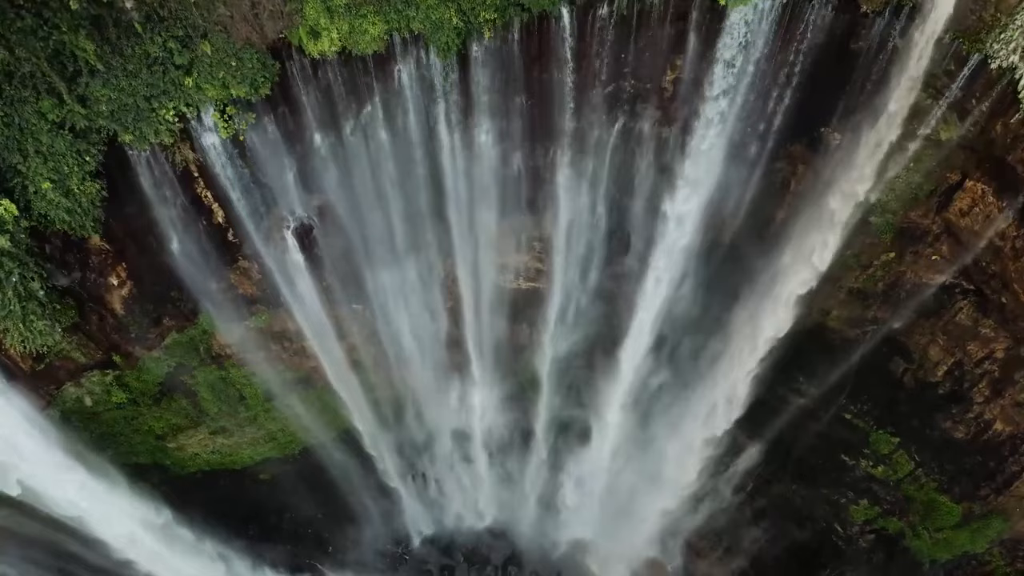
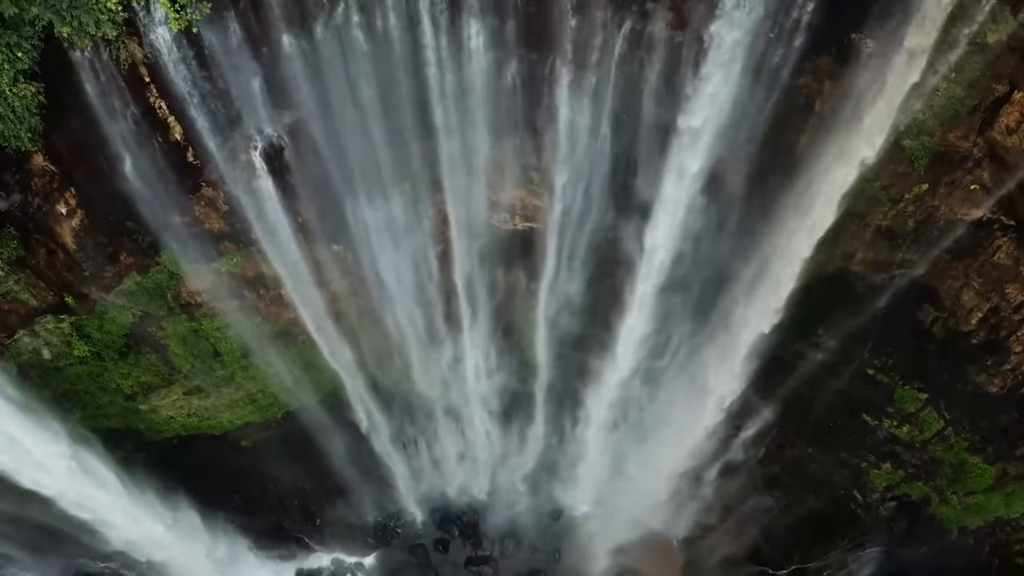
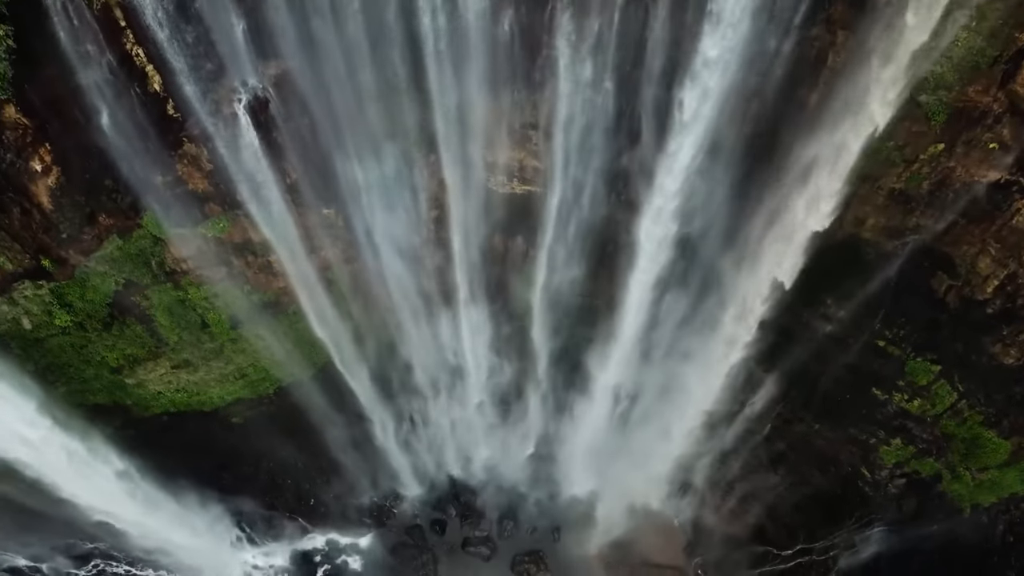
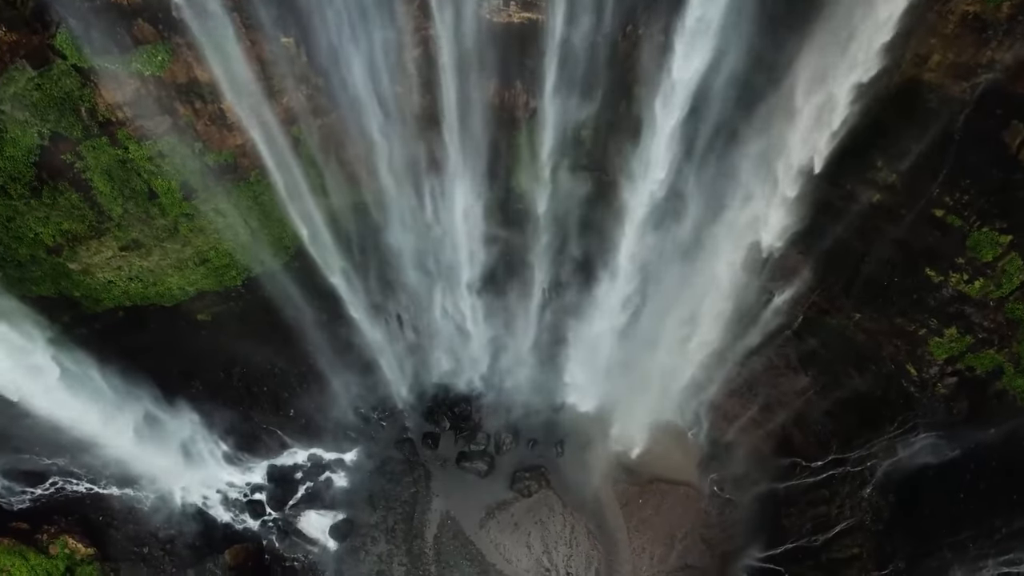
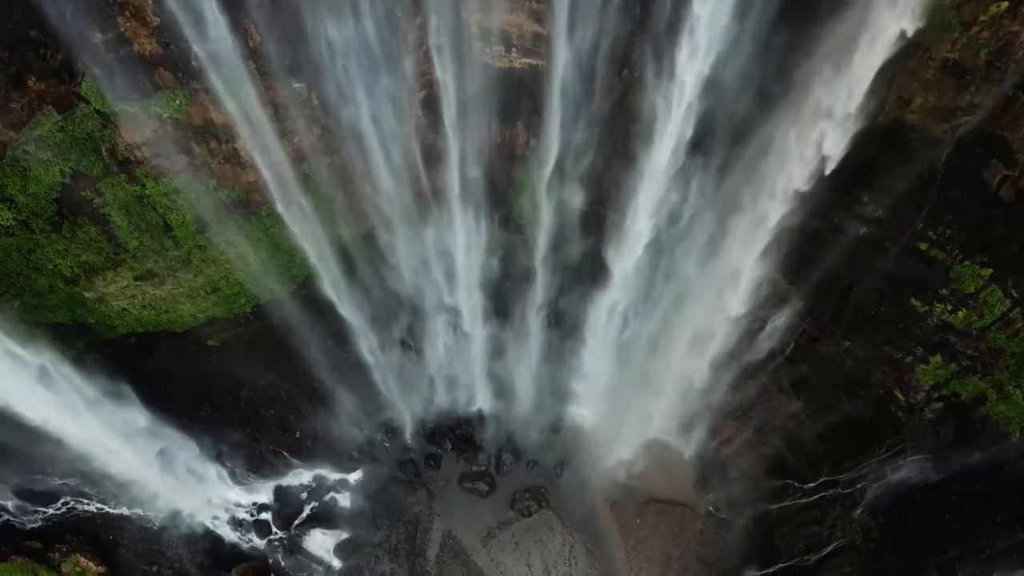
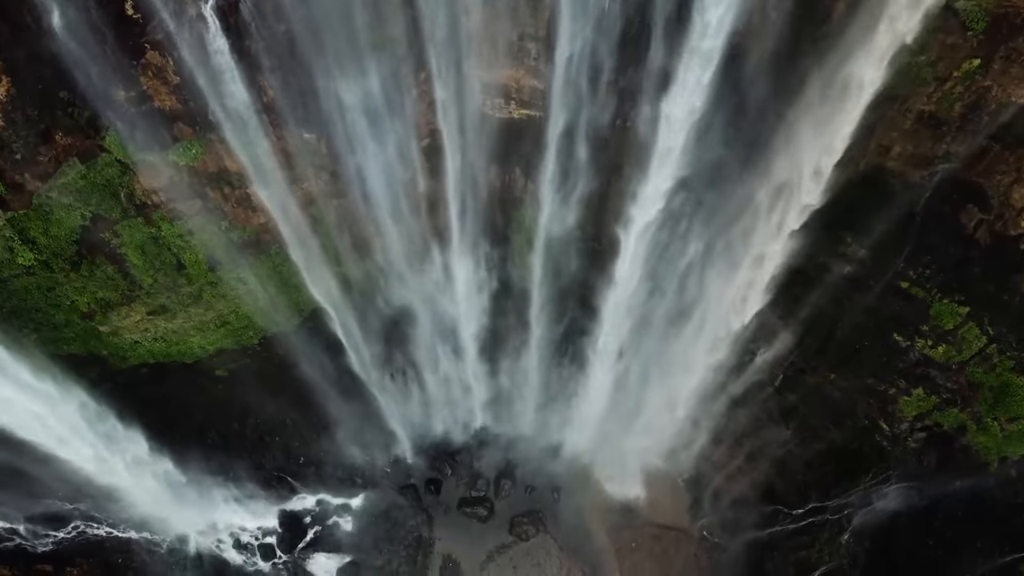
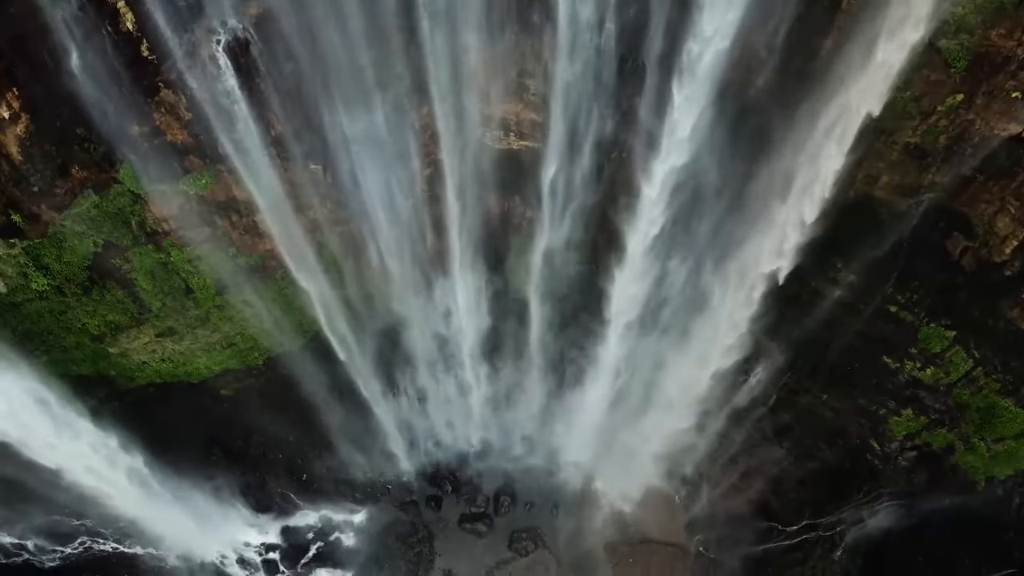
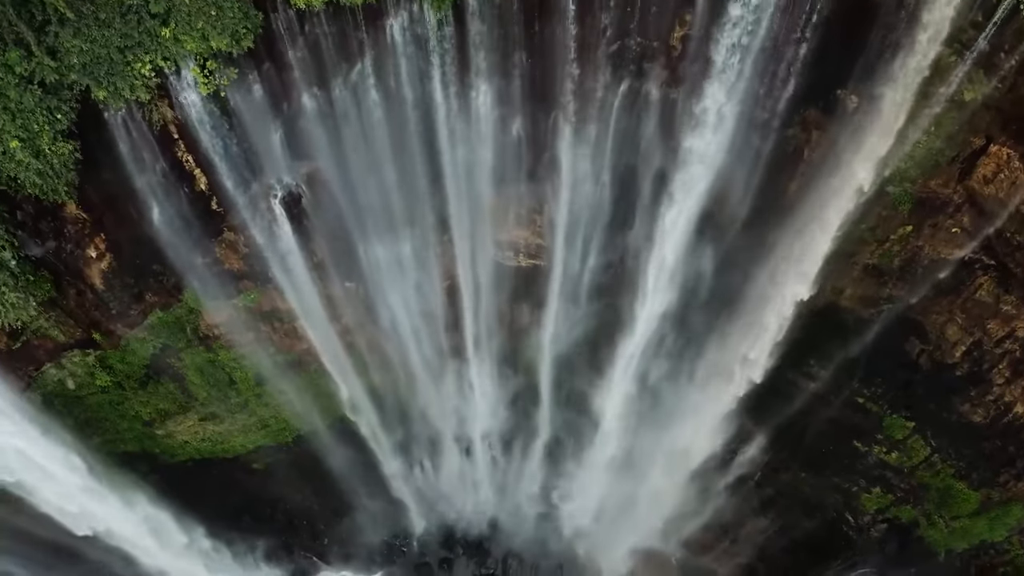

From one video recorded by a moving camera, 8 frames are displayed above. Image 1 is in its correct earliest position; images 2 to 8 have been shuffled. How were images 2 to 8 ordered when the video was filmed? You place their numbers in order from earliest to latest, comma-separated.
8, 2, 3, 7, 6, 5, 4
